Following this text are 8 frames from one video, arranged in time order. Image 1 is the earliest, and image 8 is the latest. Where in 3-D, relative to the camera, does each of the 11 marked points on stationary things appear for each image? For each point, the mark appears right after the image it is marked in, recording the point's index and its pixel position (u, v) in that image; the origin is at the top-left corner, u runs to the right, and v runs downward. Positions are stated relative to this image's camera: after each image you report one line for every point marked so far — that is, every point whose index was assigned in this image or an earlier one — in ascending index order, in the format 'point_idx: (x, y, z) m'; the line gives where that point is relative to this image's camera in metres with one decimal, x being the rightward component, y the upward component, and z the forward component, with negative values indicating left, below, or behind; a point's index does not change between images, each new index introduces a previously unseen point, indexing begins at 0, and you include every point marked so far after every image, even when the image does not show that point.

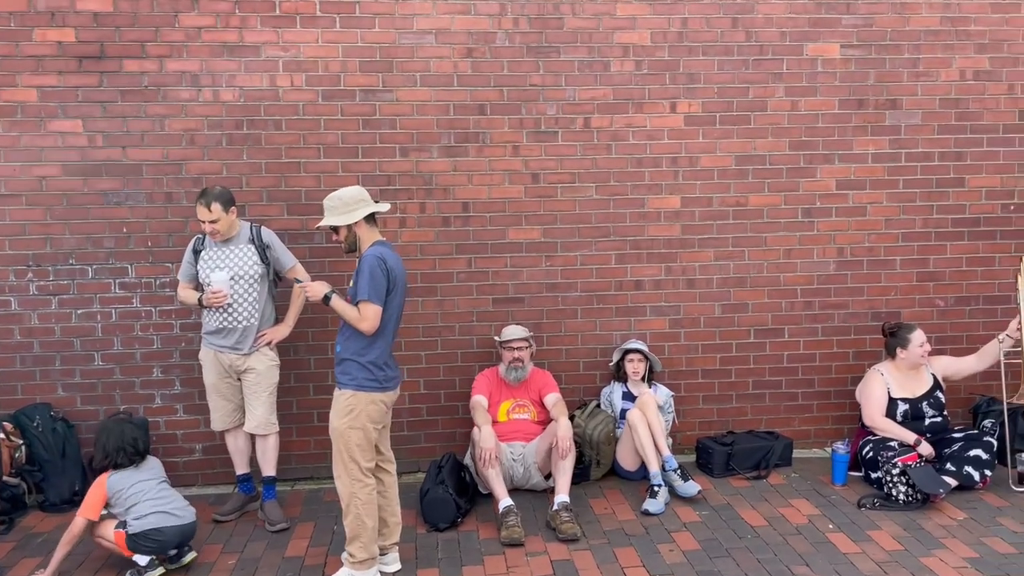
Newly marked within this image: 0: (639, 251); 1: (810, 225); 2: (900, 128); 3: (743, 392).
0: (+0.7, +0.2, +4.8) m
1: (+1.7, +0.4, +4.8) m
2: (+2.2, +0.9, +4.8) m
3: (+1.3, -0.6, +4.9) m
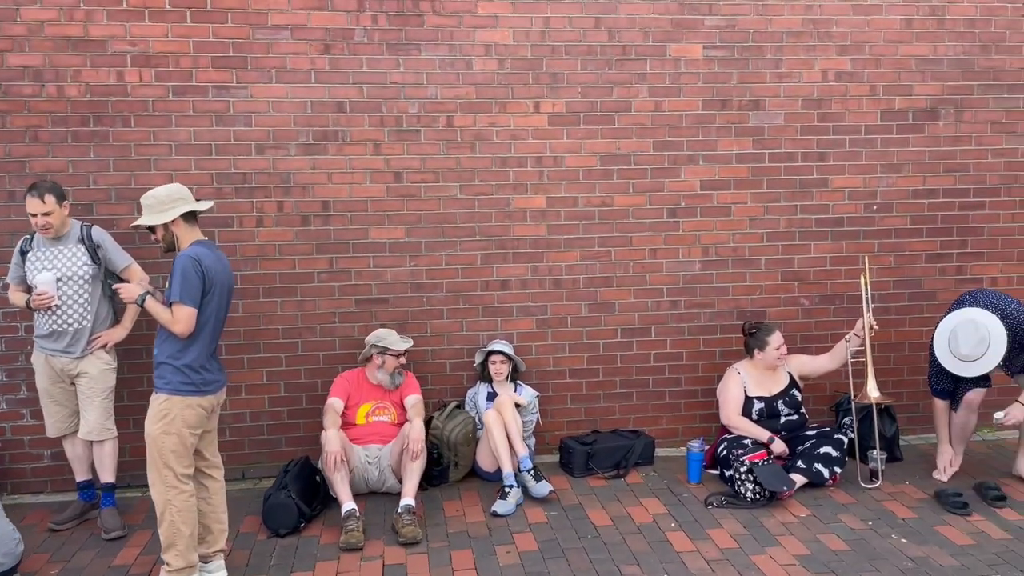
0: (0.0, +0.2, +4.8) m
1: (+0.9, +0.4, +4.9) m
2: (+1.5, +0.9, +4.9) m
3: (+0.6, -0.6, +4.9) m
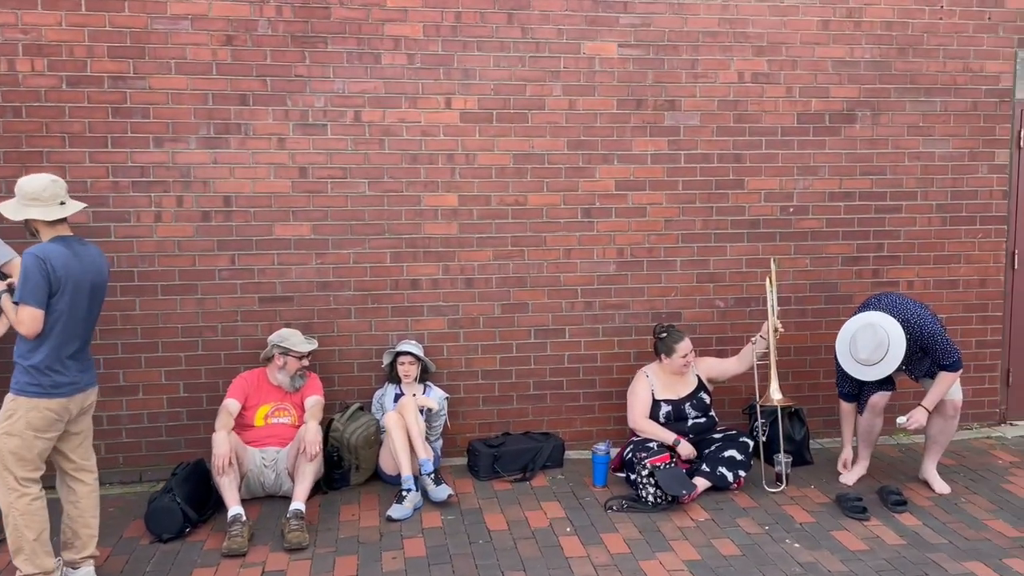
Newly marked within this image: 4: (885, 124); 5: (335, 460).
0: (-0.5, +0.2, +4.7) m
1: (+0.4, +0.4, +4.8) m
2: (+1.0, +0.9, +4.8) m
3: (+0.1, -0.6, +4.9) m
4: (+2.2, +1.0, +5.0) m
5: (-0.9, -0.9, +4.3) m
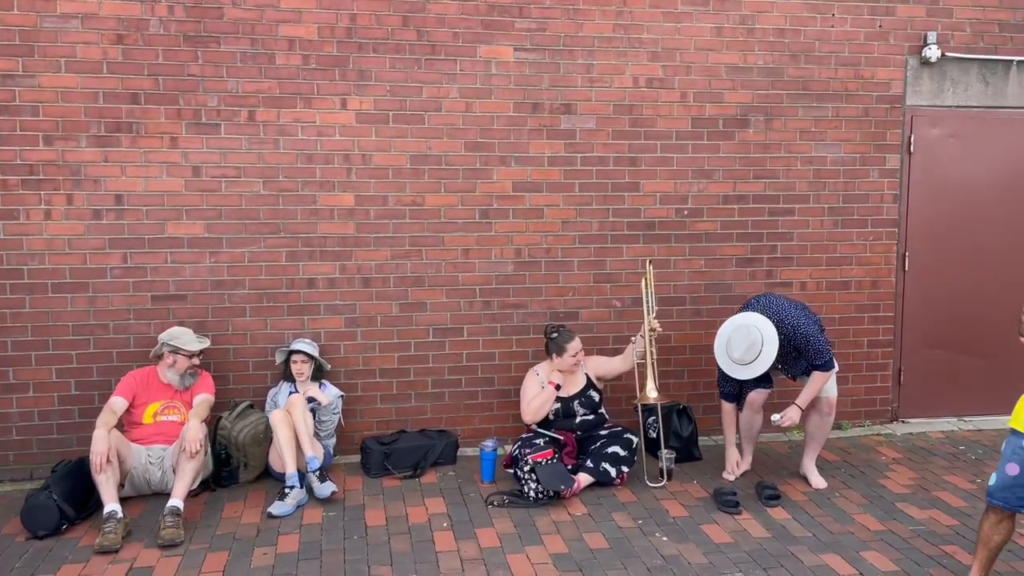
0: (-1.1, +0.2, +4.7) m
1: (-0.1, +0.4, +4.9) m
2: (+0.4, +0.9, +4.9) m
3: (-0.5, -0.6, +4.9) m
4: (+1.6, +1.0, +5.2) m
5: (-1.5, -0.9, +4.3) m
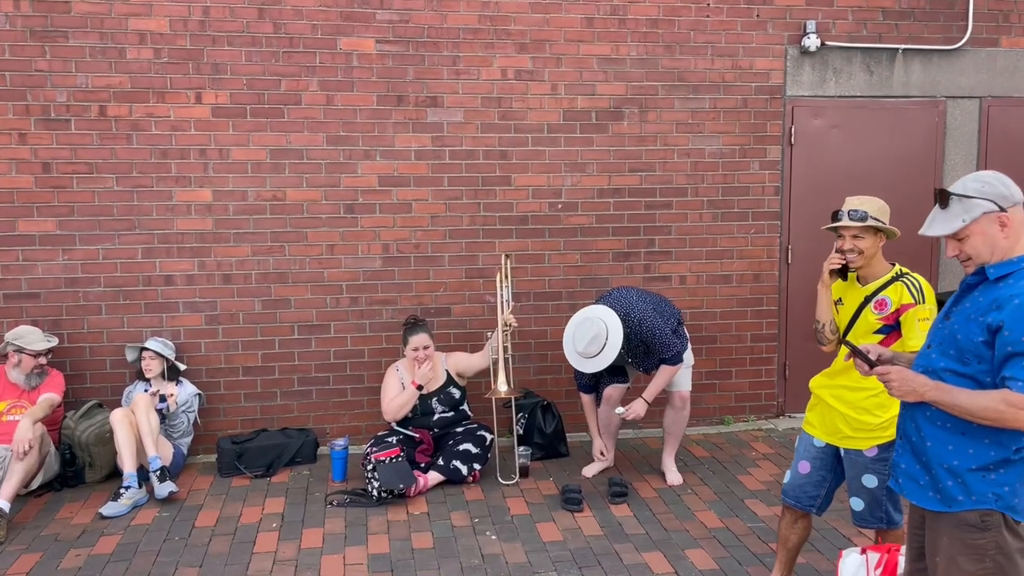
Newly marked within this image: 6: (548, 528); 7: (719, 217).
0: (-1.9, +0.2, +4.7) m
1: (-0.9, +0.4, +4.8) m
2: (-0.4, +0.9, +4.9) m
3: (-1.3, -0.6, +4.9) m
4: (+0.9, +1.0, +5.1) m
5: (-2.3, -0.9, +4.3) m
6: (+0.2, -1.1, +3.8) m
7: (+1.3, +0.4, +5.2) m
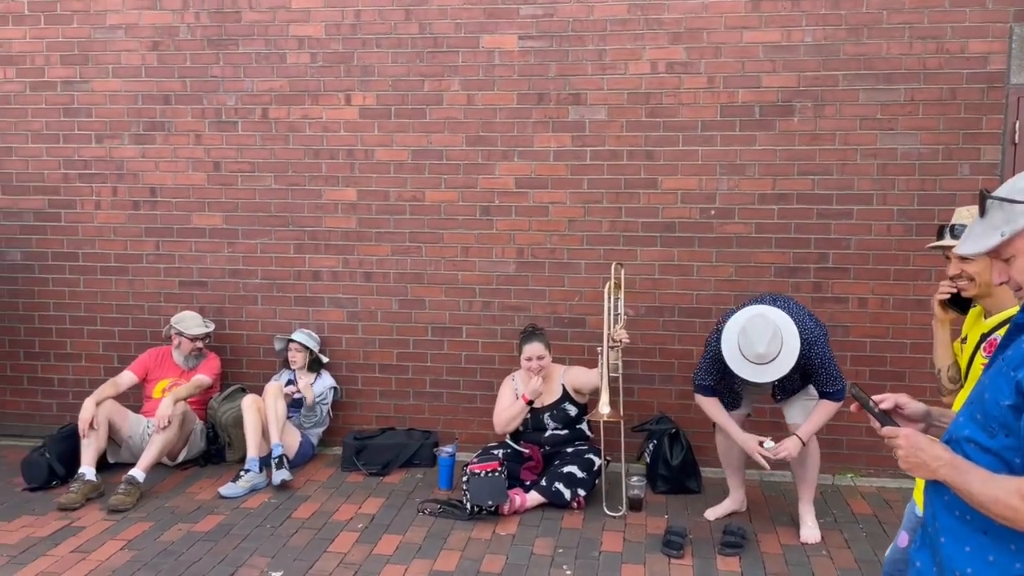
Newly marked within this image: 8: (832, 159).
0: (-1.1, +0.3, +4.9) m
1: (-0.1, +0.4, +4.7) m
2: (+0.4, +0.9, +4.6) m
3: (-0.5, -0.6, +4.8) m
4: (+1.7, +0.9, +4.4) m
5: (-1.6, -0.8, +4.6) m
6: (+0.5, -1.1, +3.4) m
7: (+2.1, +0.3, +4.4) m
8: (+1.7, +0.7, +4.4) m
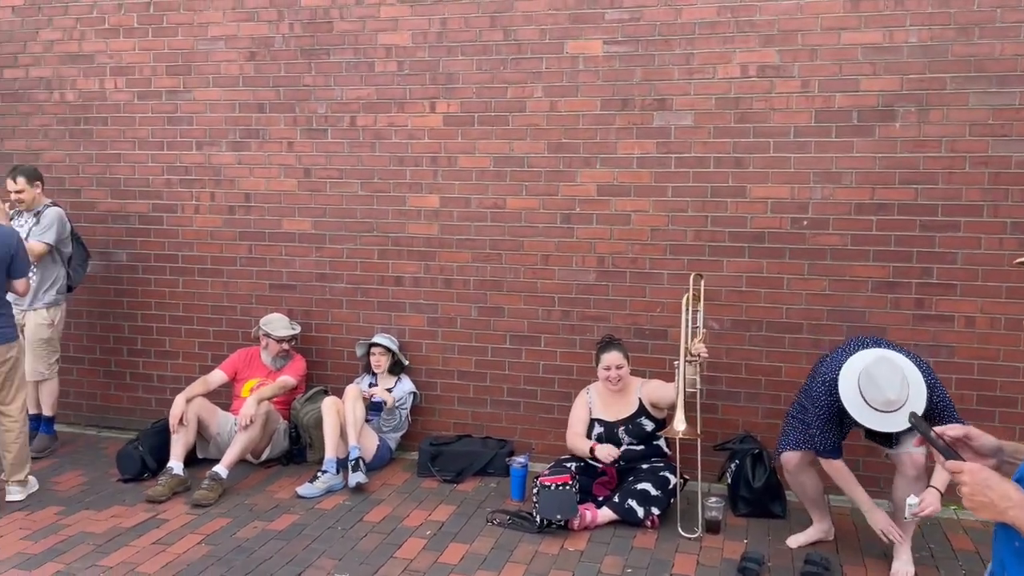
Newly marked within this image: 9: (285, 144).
0: (-0.6, +0.2, +4.9) m
1: (+0.3, +0.3, +4.6) m
2: (+0.8, +0.8, +4.4) m
3: (-0.1, -0.6, +4.8) m
4: (+2.1, +0.8, +4.1) m
5: (-1.2, -0.8, +4.7) m
6: (+0.7, -1.2, +3.2) m
7: (+2.5, +0.2, +4.0) m
8: (+2.1, +0.6, +4.1) m
9: (-1.3, +0.9, +5.0) m
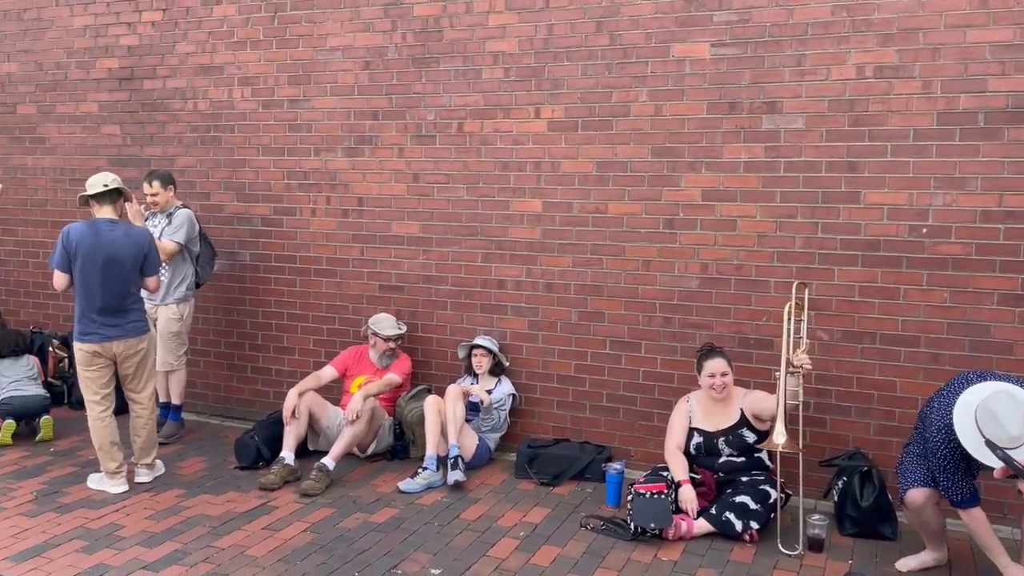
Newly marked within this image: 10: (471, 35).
0: (0.0, +0.2, +5.0) m
1: (+0.9, +0.3, +4.6) m
2: (+1.4, +0.8, +4.3) m
3: (+0.5, -0.7, +4.8) m
4: (+2.5, +0.7, +3.8) m
5: (-0.7, -0.8, +4.8) m
6: (+1.1, -1.2, +3.1) m
7: (+2.9, +0.1, +3.7) m
8: (+2.6, +0.5, +3.8) m
9: (-0.7, +0.8, +5.2) m
10: (-0.2, +1.5, +4.9) m
